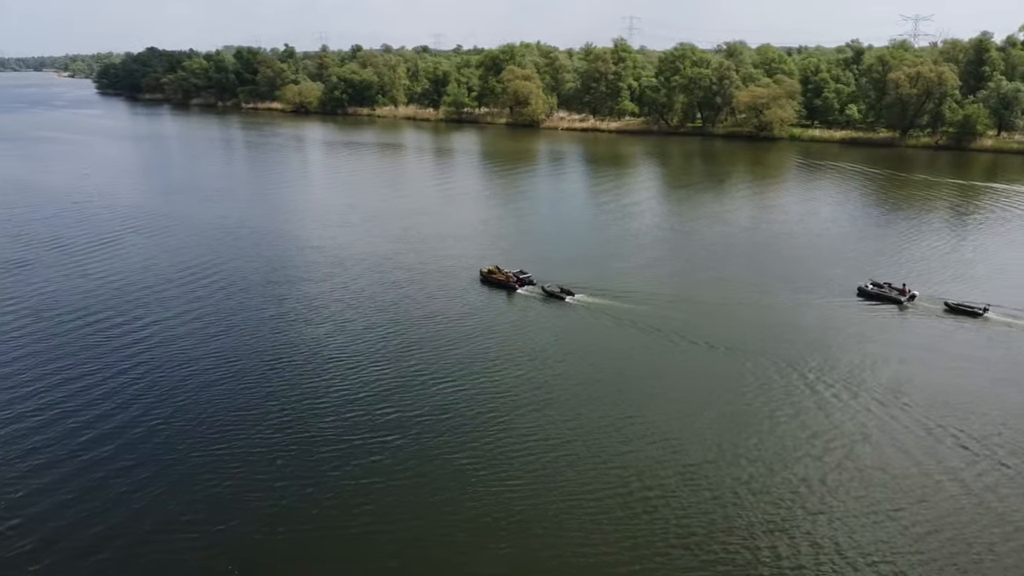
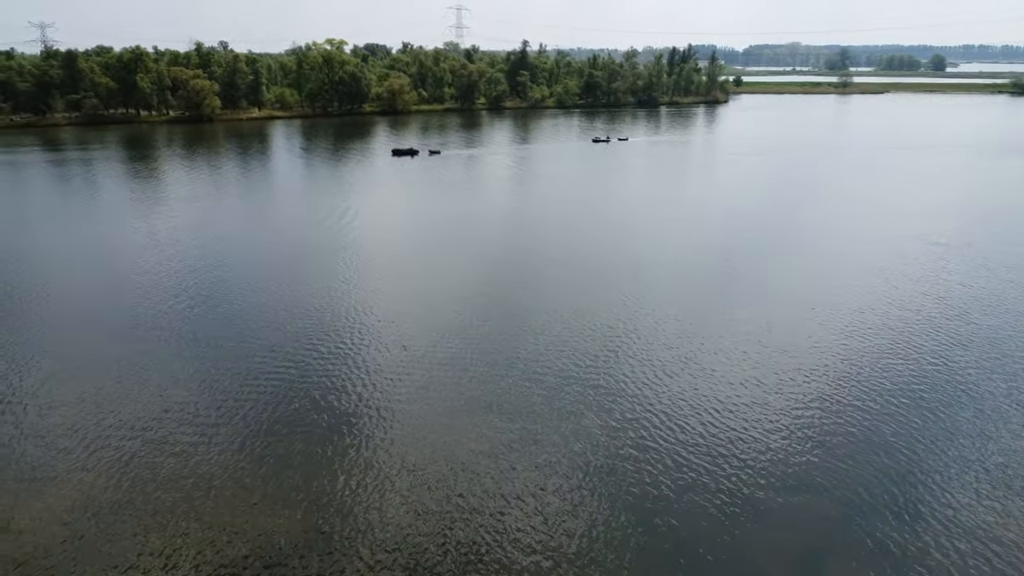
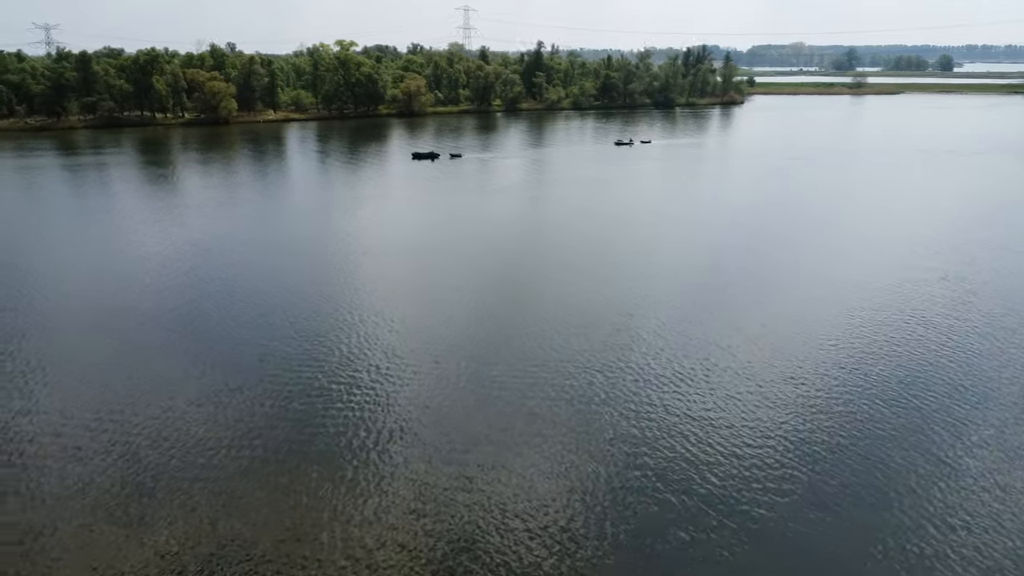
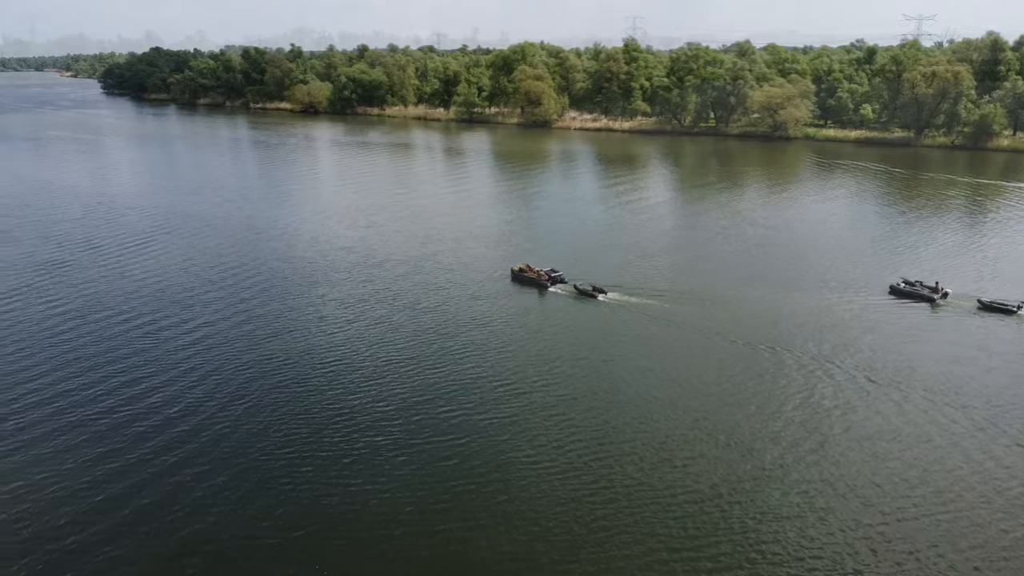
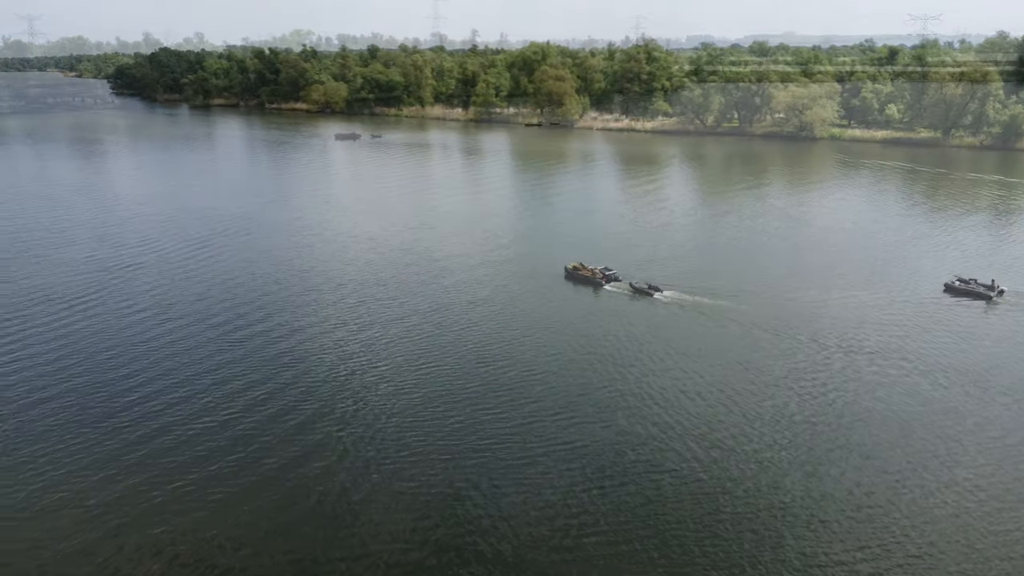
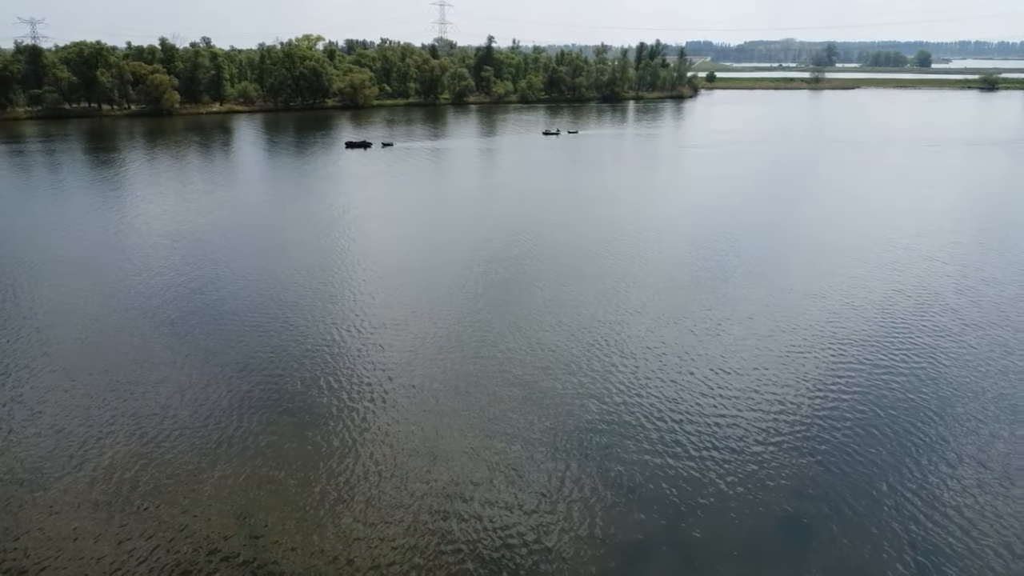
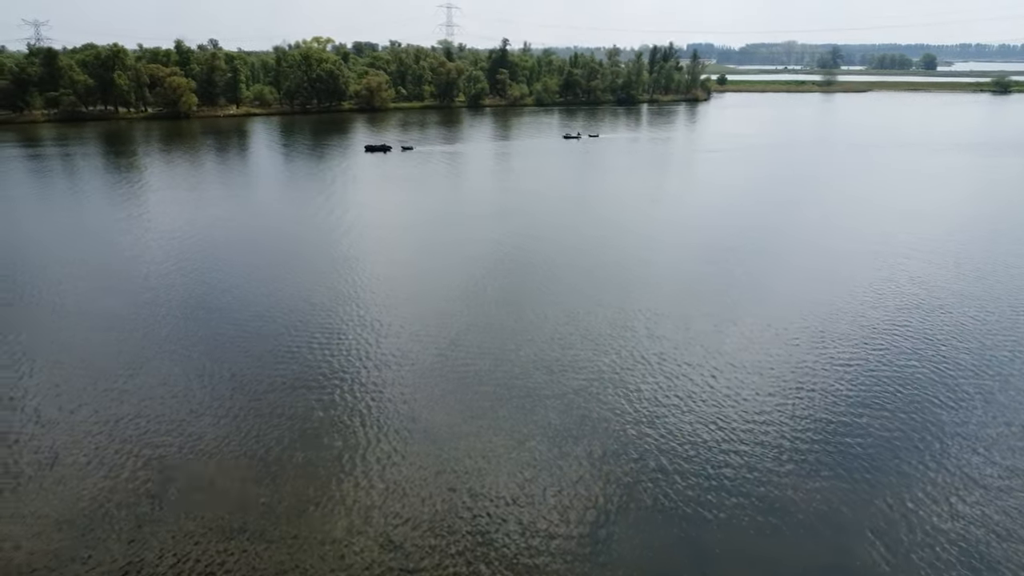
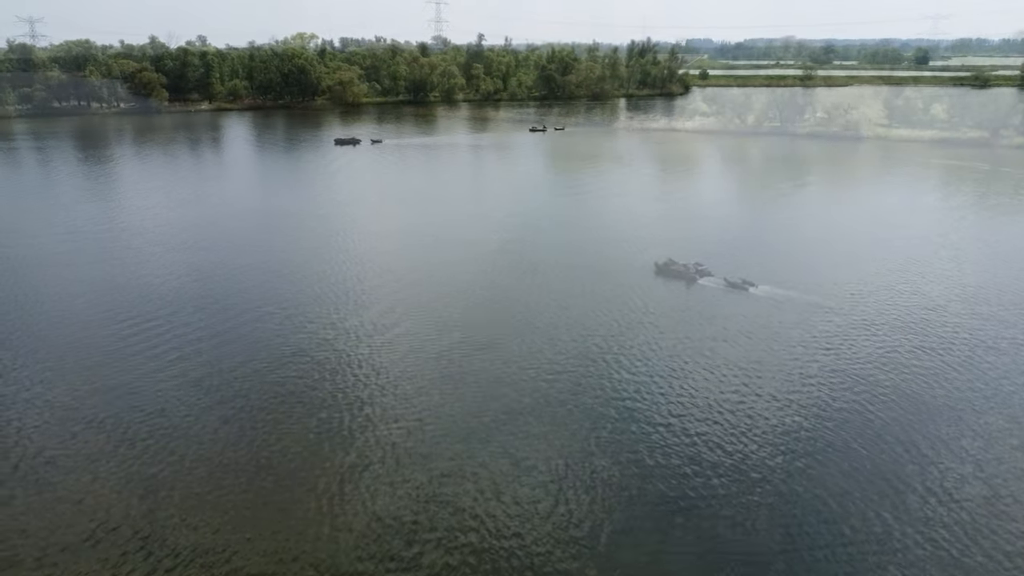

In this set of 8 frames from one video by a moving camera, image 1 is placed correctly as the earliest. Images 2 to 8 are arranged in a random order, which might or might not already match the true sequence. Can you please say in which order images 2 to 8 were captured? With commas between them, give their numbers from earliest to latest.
4, 5, 8, 6, 7, 2, 3
